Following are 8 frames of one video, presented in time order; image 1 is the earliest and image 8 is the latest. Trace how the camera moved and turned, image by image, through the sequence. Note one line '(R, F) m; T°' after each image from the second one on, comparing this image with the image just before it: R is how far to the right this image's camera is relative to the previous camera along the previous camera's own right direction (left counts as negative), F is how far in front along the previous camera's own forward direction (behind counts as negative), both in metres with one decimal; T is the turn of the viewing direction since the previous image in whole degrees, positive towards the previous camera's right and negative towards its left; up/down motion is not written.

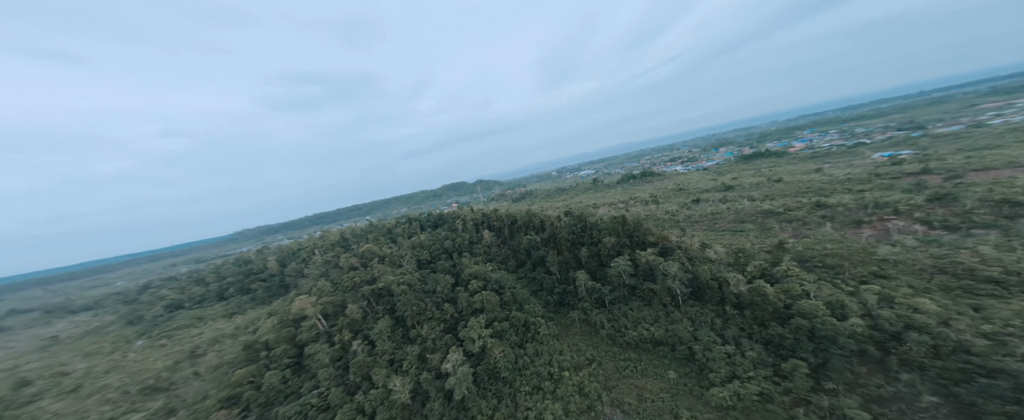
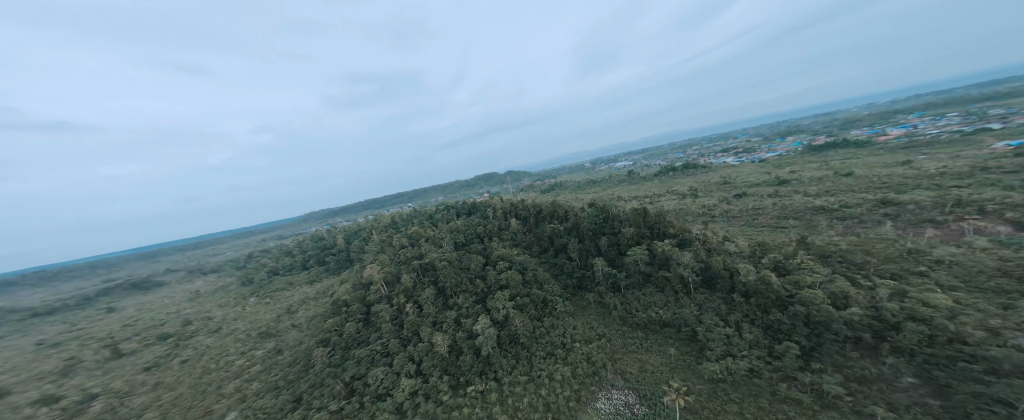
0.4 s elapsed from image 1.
(+0.8, -1.9) m; -8°
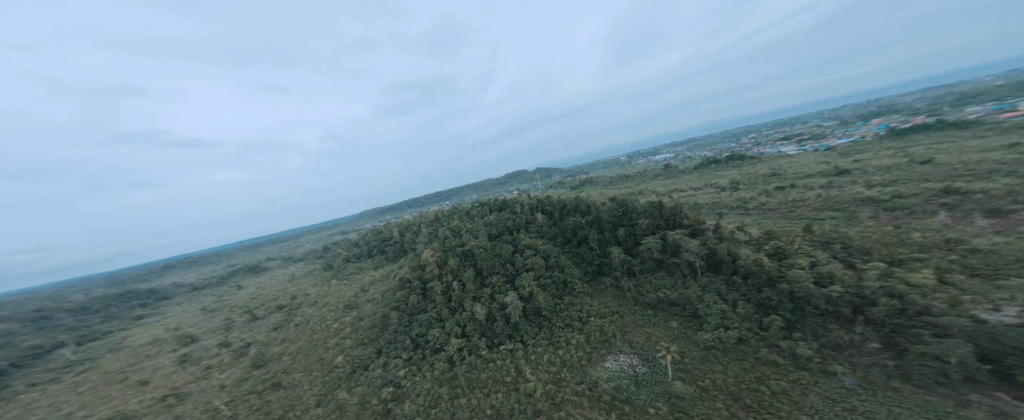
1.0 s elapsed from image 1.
(+0.8, -2.9) m; -8°
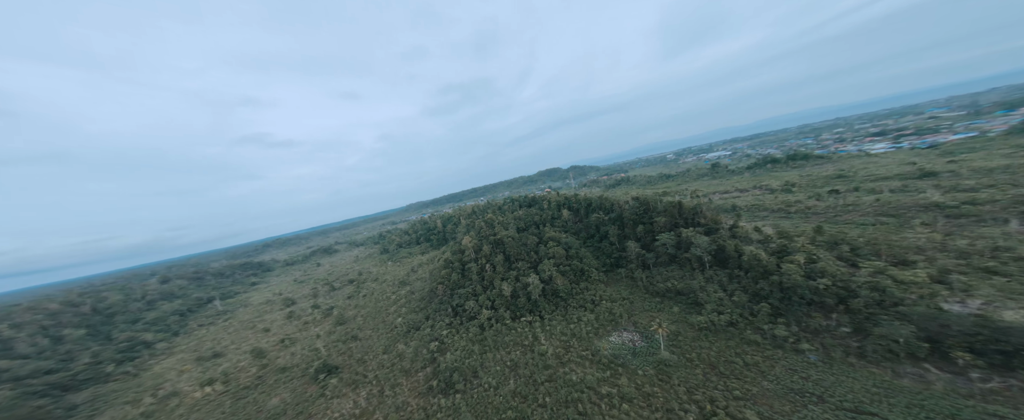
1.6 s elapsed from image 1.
(+1.1, -3.0) m; -9°
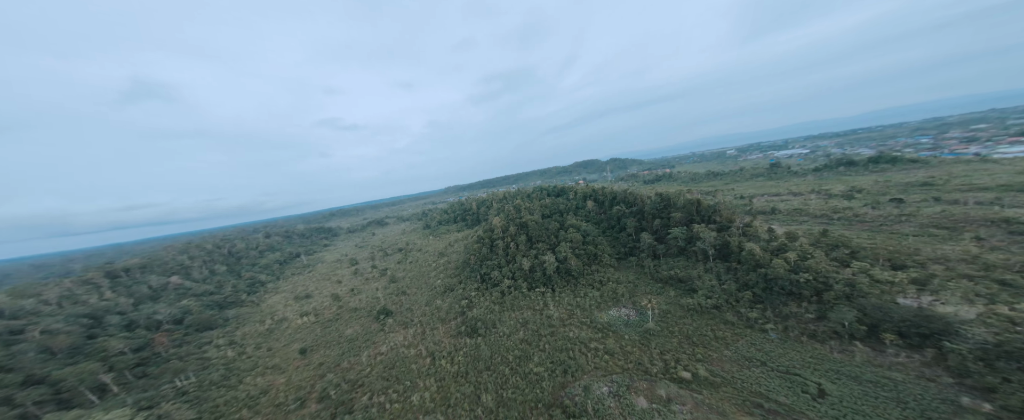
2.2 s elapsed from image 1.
(+1.3, -3.1) m; -9°
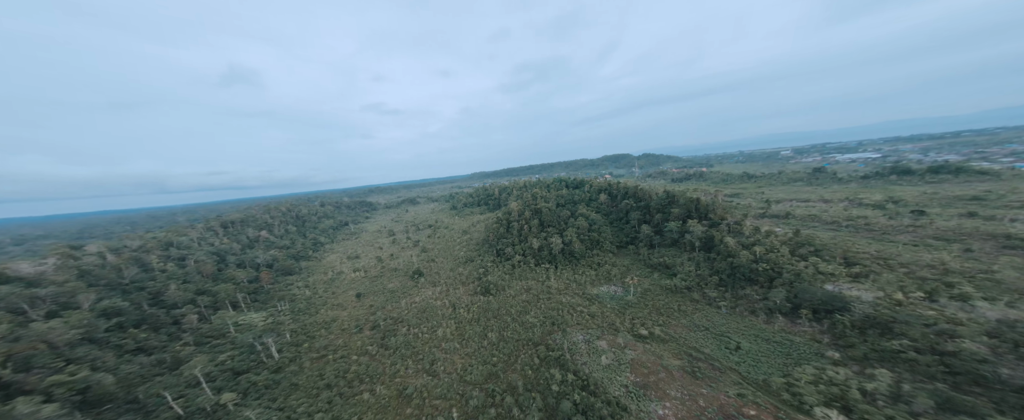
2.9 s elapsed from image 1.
(+1.3, -3.5) m; -6°
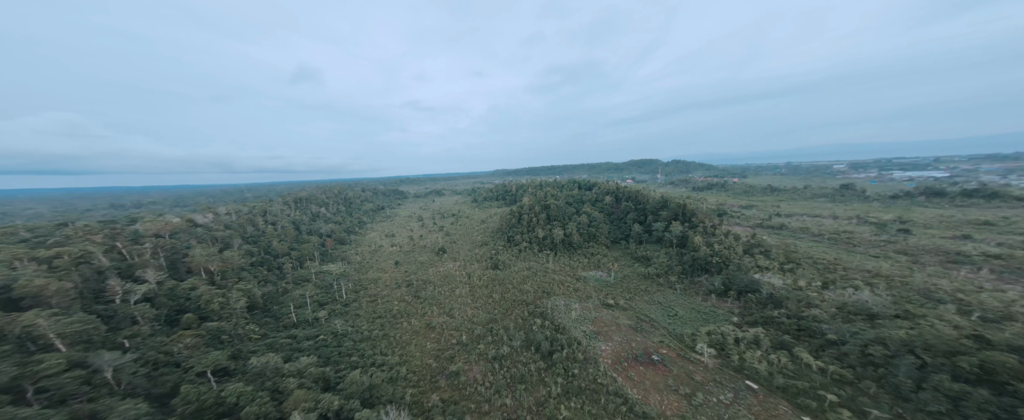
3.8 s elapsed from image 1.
(+1.4, -4.6) m; -5°
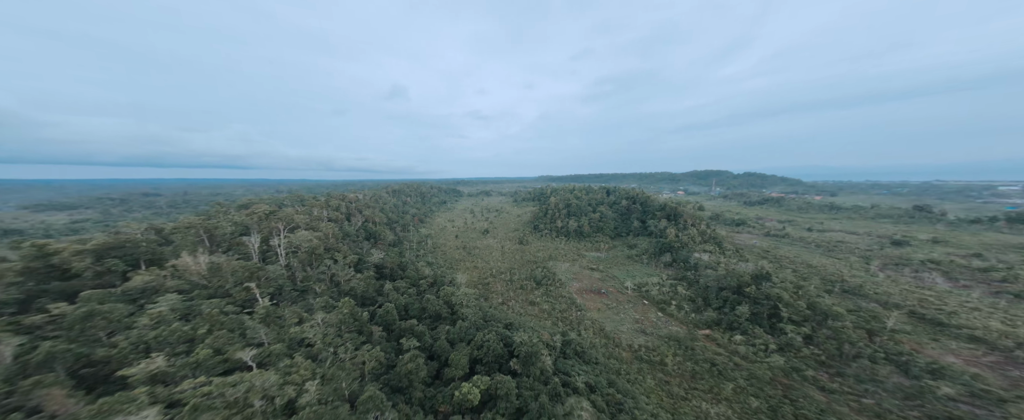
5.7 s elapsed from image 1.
(+3.5, -9.6) m; -12°
